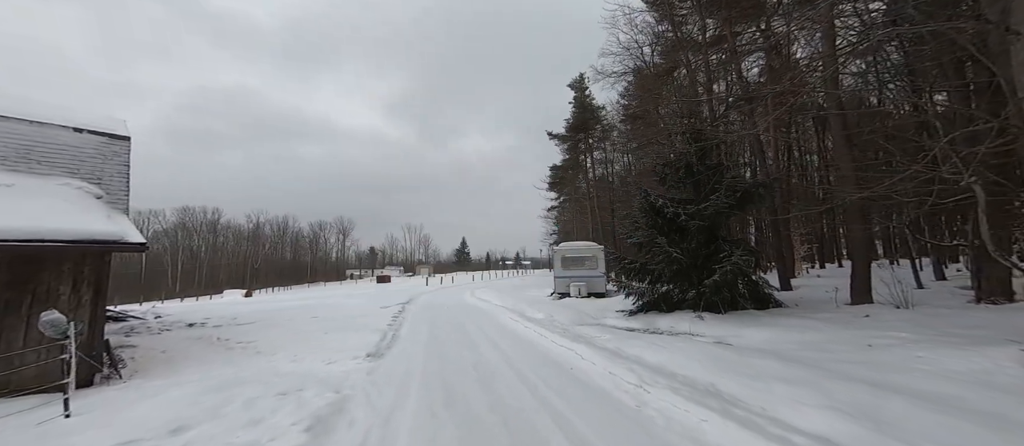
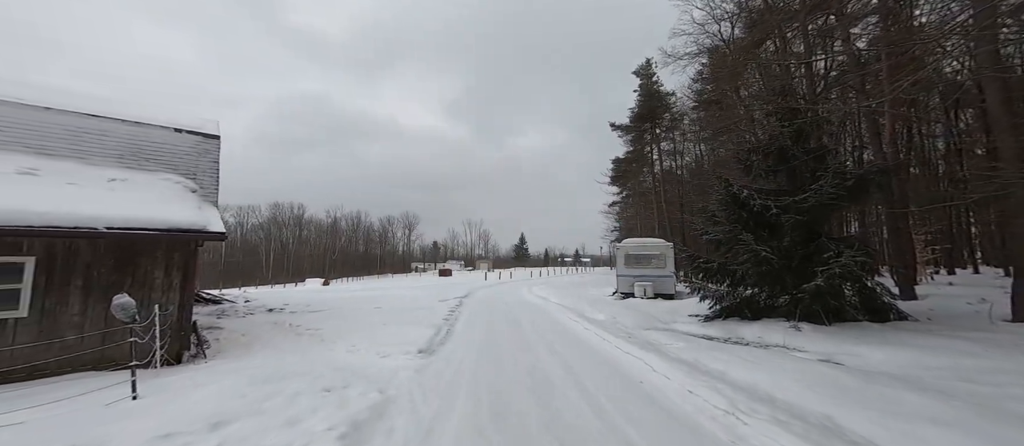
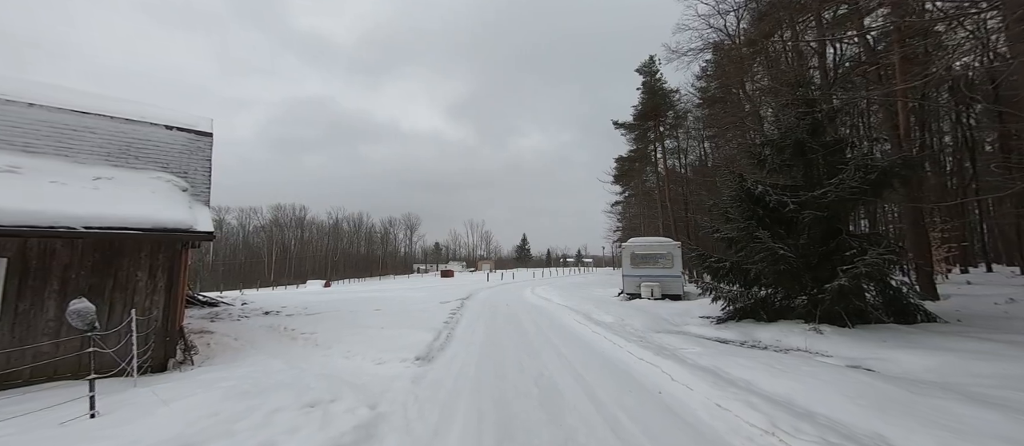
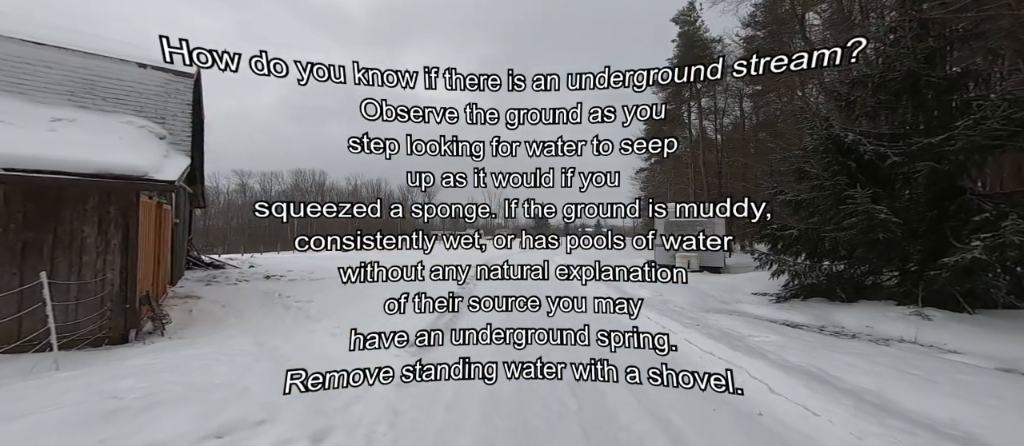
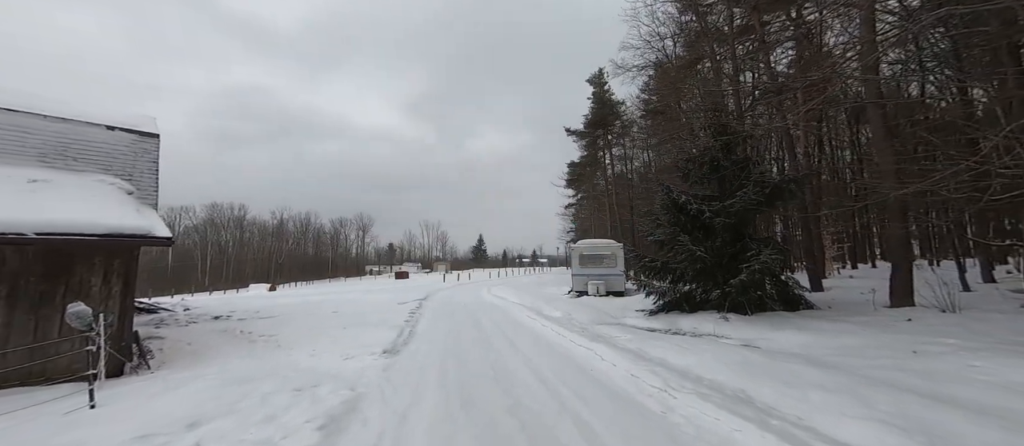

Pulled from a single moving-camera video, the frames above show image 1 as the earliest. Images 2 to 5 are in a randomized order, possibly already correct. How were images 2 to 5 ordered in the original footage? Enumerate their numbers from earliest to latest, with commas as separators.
5, 2, 3, 4
